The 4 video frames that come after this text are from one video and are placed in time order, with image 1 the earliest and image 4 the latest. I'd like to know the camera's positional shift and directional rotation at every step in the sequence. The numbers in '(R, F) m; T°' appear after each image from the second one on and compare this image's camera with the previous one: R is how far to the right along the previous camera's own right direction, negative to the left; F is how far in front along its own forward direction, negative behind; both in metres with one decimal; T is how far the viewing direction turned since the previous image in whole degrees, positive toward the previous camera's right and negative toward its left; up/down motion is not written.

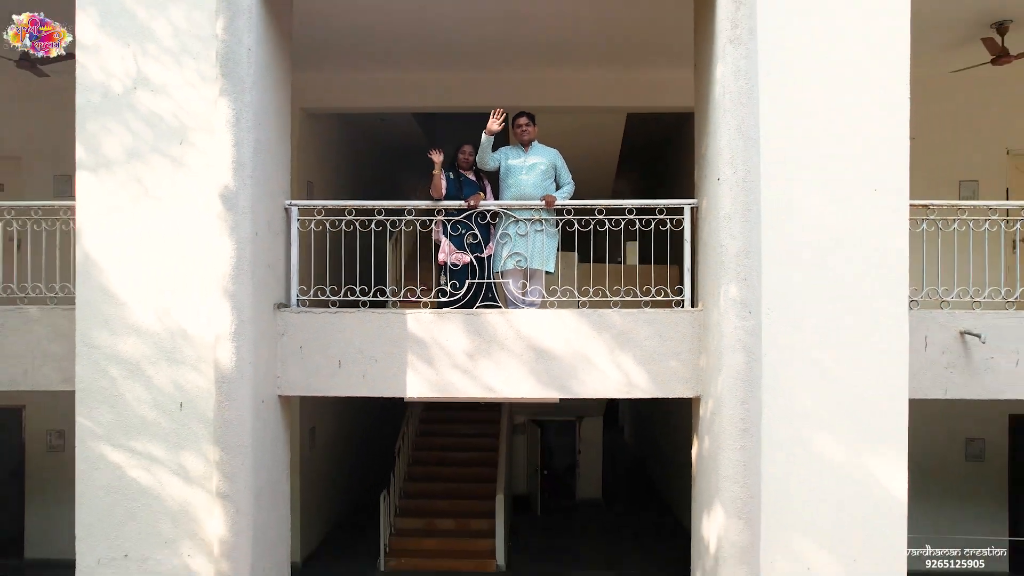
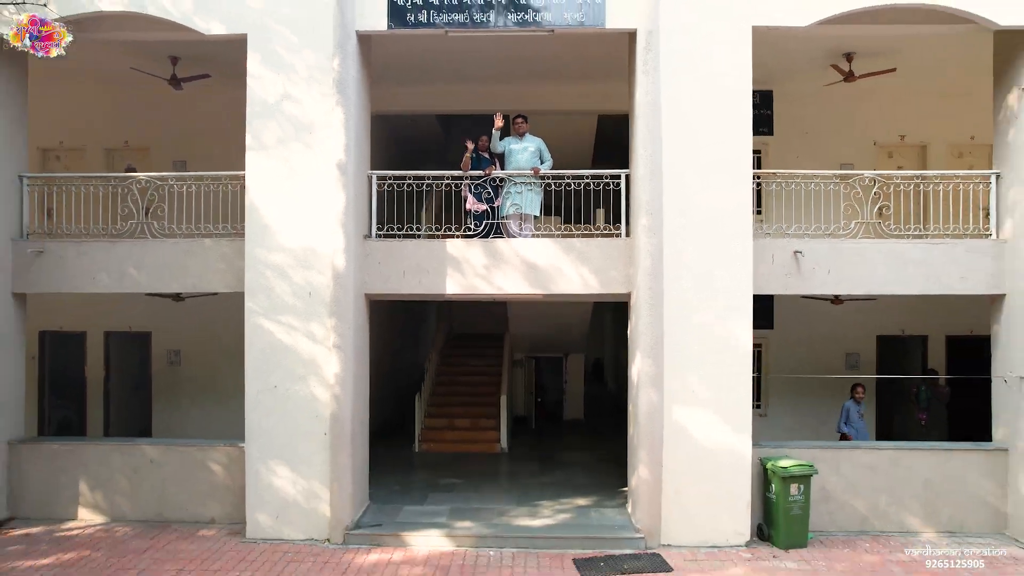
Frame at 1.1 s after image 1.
(0.0, -2.9) m; 0°
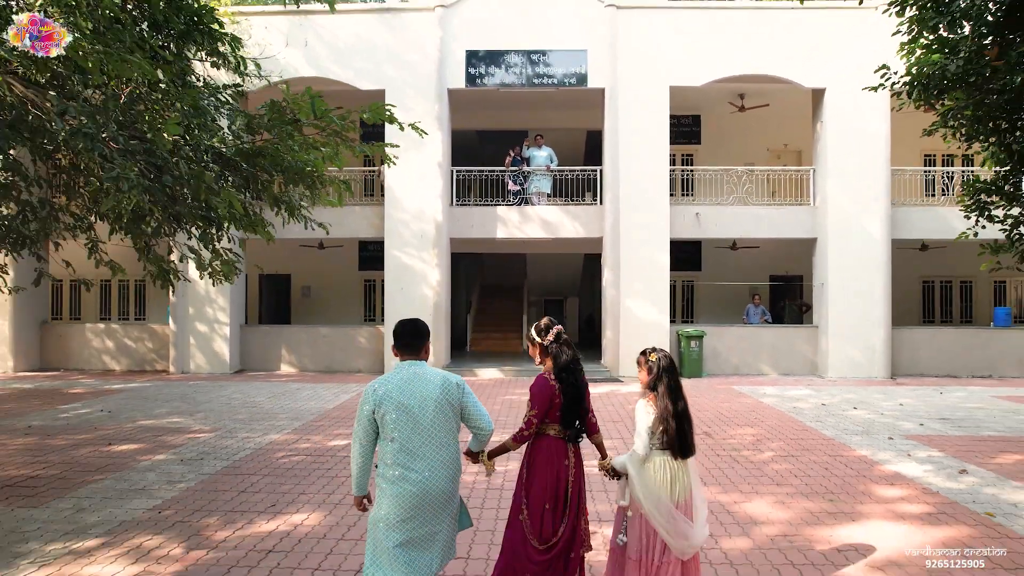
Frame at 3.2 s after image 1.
(-0.5, -5.7) m; 0°
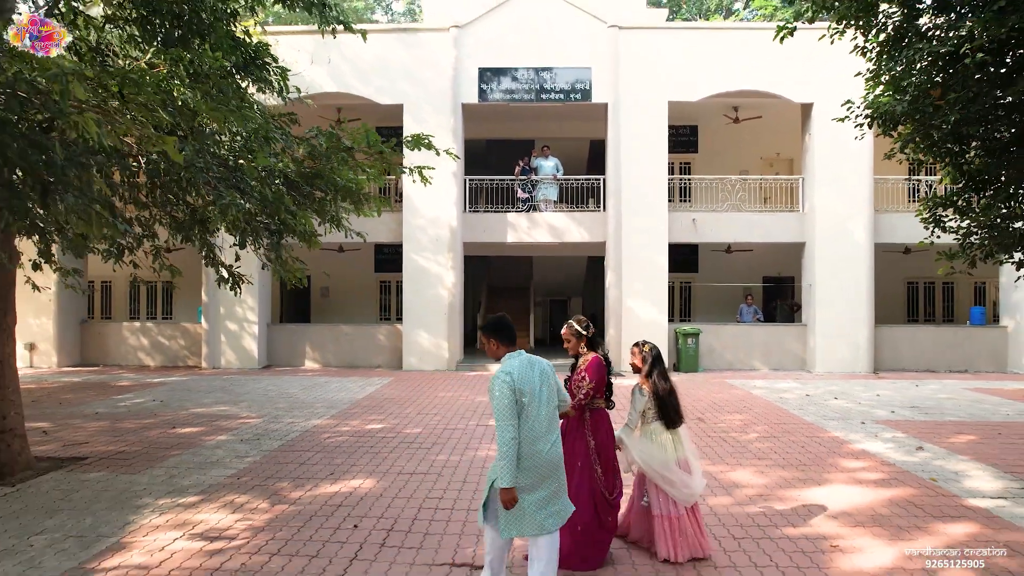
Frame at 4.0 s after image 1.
(-0.2, -1.0) m; 0°
